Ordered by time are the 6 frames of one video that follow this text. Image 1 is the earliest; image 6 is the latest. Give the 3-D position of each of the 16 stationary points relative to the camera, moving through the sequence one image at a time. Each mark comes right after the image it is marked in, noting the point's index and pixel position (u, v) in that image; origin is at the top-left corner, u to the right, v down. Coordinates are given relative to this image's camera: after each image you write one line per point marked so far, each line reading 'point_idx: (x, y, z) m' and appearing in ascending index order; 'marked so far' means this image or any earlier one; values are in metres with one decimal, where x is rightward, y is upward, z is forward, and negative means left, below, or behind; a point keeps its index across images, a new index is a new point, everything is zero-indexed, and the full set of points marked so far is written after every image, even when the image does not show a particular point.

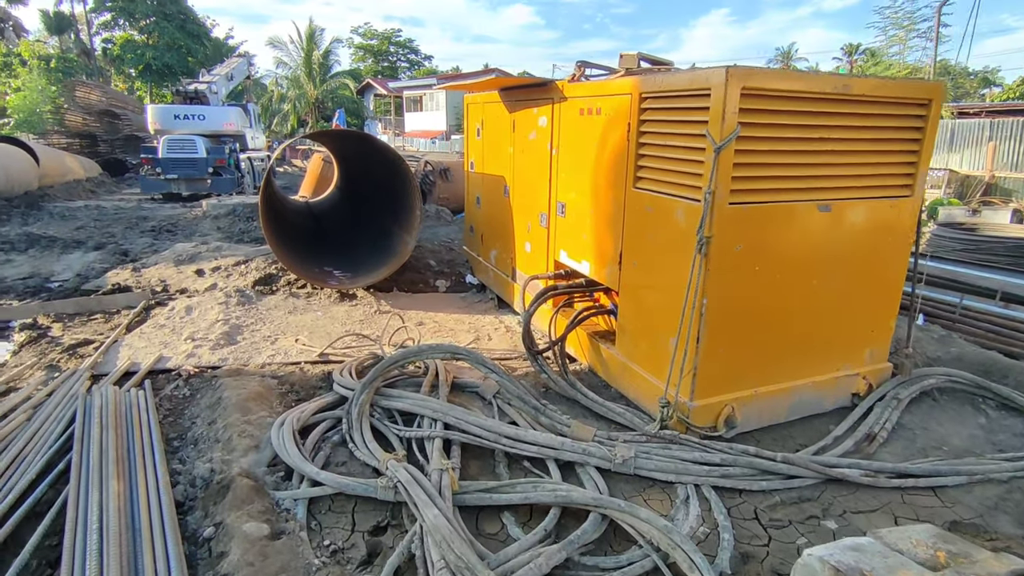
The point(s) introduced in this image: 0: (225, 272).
0: (-2.8, +0.2, +5.8) m
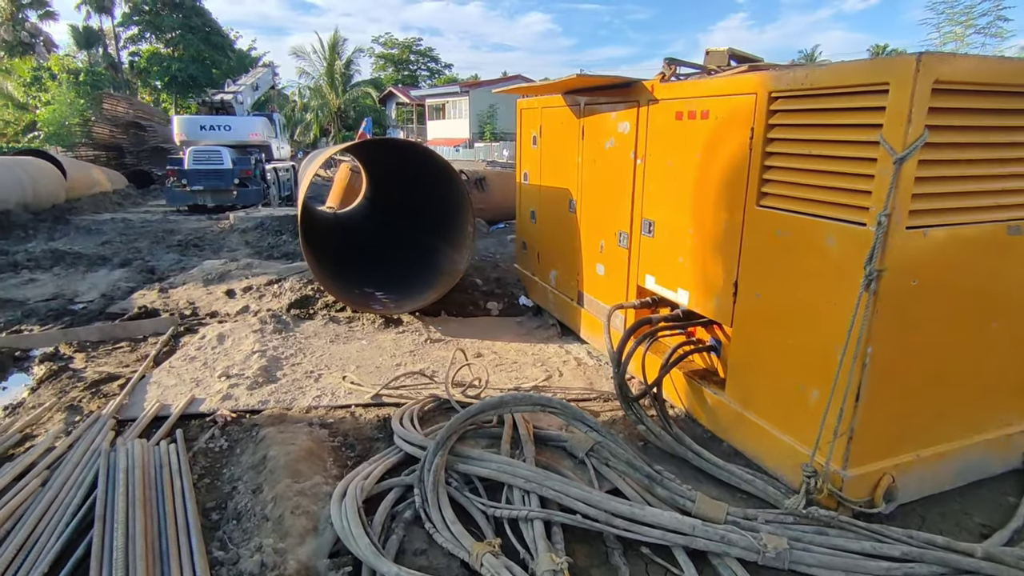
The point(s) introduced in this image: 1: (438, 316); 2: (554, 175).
0: (-2.3, -0.1, +5.4) m
1: (-0.6, -0.2, +4.7) m
2: (+0.3, +0.8, +4.4) m
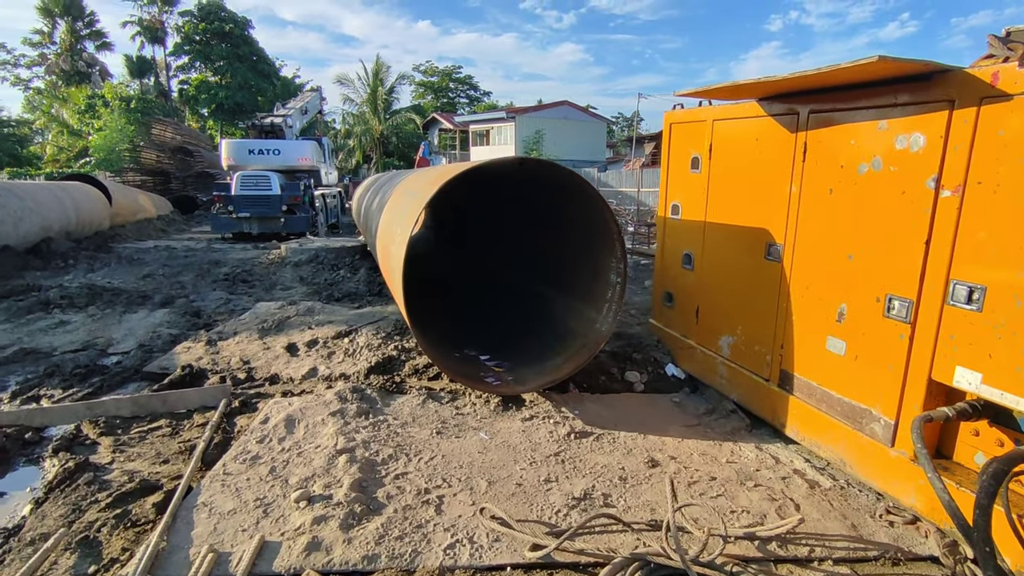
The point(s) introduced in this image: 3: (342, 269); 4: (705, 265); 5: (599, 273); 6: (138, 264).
0: (-1.4, -0.5, +4.4) m
1: (+0.3, -0.6, +3.5) m
2: (+1.2, +0.4, +3.3) m
3: (-2.3, +0.2, +7.8) m
4: (+1.2, +0.1, +3.5) m
5: (+0.5, +0.1, +3.6) m
6: (-5.6, +0.4, +8.8) m
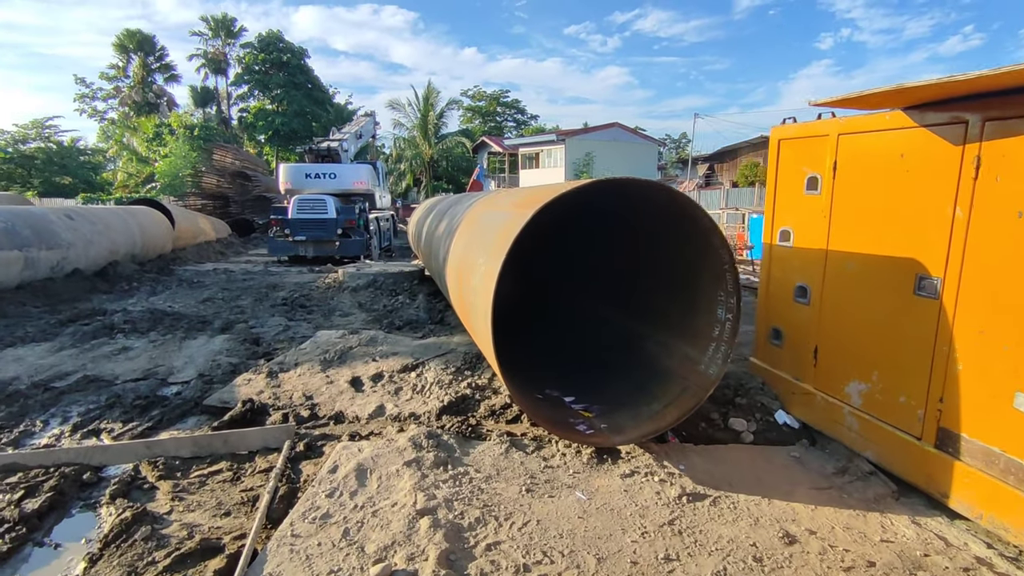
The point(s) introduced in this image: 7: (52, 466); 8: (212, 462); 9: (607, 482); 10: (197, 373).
0: (-0.8, -0.7, +4.1) m
1: (+0.8, -0.8, +3.1) m
2: (+1.7, +0.3, +2.8) m
3: (-1.4, -0.1, +7.6) m
4: (+1.7, -0.1, +3.1) m
5: (+1.0, -0.1, +3.1) m
6: (-4.7, 0.0, +8.8) m
7: (-2.5, -1.0, +3.2) m
8: (-1.6, -1.0, +3.2) m
9: (+0.4, -0.9, +2.7) m
10: (-2.5, -0.7, +4.8) m
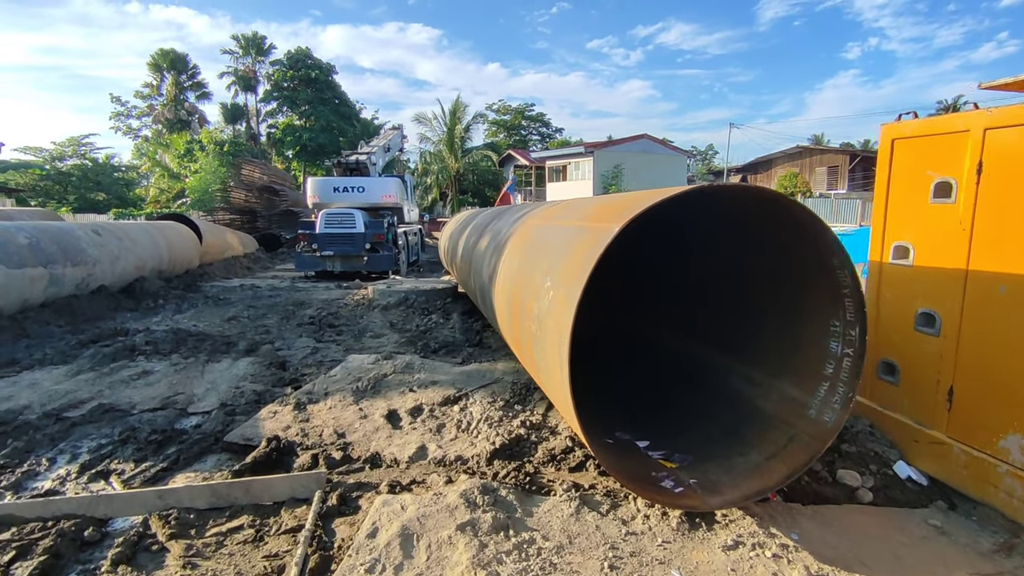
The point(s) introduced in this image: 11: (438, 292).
0: (-0.5, -0.8, +3.6) m
1: (+1.1, -0.9, +2.6) m
2: (+2.0, +0.1, +2.3) m
3: (-1.0, -0.3, +7.2) m
4: (+2.0, -0.2, +2.5) m
5: (+1.3, -0.2, +2.6) m
6: (-4.1, -0.2, +8.5) m
7: (-2.1, -1.1, +2.7) m
8: (-1.3, -1.1, +2.8) m
9: (+0.7, -1.0, +2.2) m
10: (-2.2, -0.9, +4.4) m
11: (-1.0, 0.0, +8.0) m
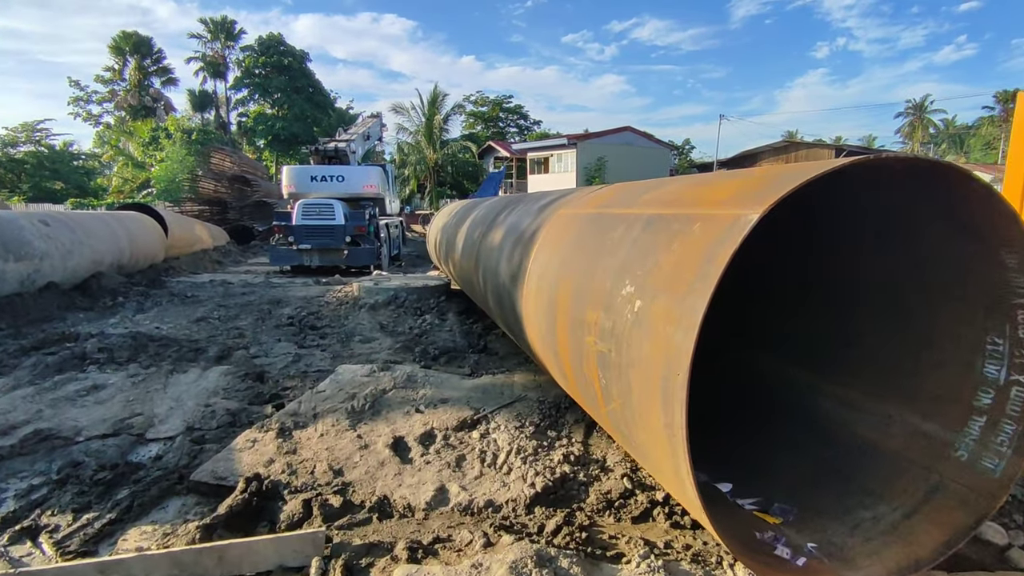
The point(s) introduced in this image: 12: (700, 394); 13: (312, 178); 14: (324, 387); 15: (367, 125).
0: (-0.3, -0.8, +2.9) m
1: (+1.4, -1.0, +2.0) m
2: (+2.2, +0.1, +1.7) m
3: (-0.9, -0.3, +6.5) m
4: (+2.2, -0.2, +2.0) m
5: (+1.5, -0.2, +2.0) m
6: (-4.2, -0.2, +7.7) m
7: (-1.9, -1.1, +2.0) m
8: (-1.1, -1.1, +2.1) m
9: (+1.0, -1.0, +1.6) m
10: (-2.0, -0.9, +3.6) m
11: (-1.0, 0.0, +7.3) m
12: (+0.9, -0.5, +3.0) m
13: (-4.0, +2.2, +11.7) m
14: (-1.2, -0.7, +3.9) m
15: (-3.9, +4.5, +16.1) m
